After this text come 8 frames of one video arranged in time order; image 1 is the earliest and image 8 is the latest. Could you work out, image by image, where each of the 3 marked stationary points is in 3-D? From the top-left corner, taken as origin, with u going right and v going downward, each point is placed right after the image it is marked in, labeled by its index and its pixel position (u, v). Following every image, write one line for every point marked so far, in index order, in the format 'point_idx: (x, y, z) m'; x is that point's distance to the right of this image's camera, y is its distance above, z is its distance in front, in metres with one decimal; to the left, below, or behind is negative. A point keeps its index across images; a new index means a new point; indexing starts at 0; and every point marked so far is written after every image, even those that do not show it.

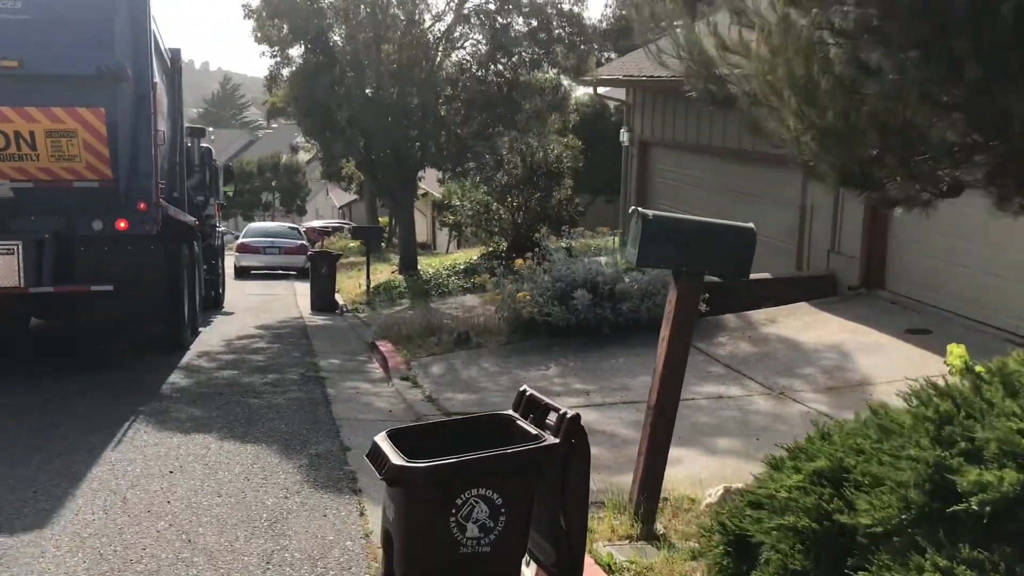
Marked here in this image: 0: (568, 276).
0: (+0.6, +0.1, +10.0) m
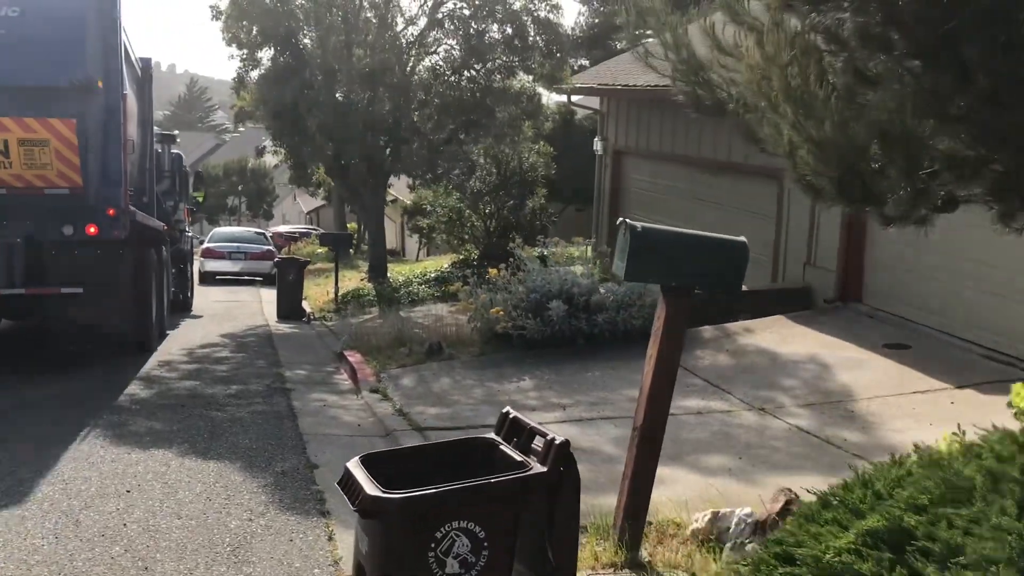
0: (+0.3, 0.0, +9.8) m
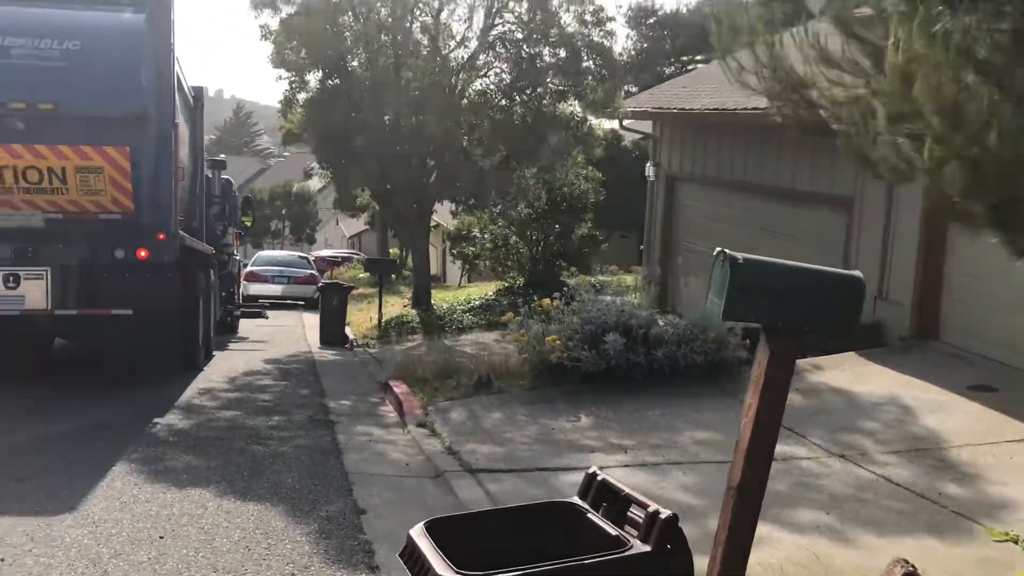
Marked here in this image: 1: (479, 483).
0: (+0.9, -0.3, +9.3) m
1: (-0.2, -1.3, +6.4) m
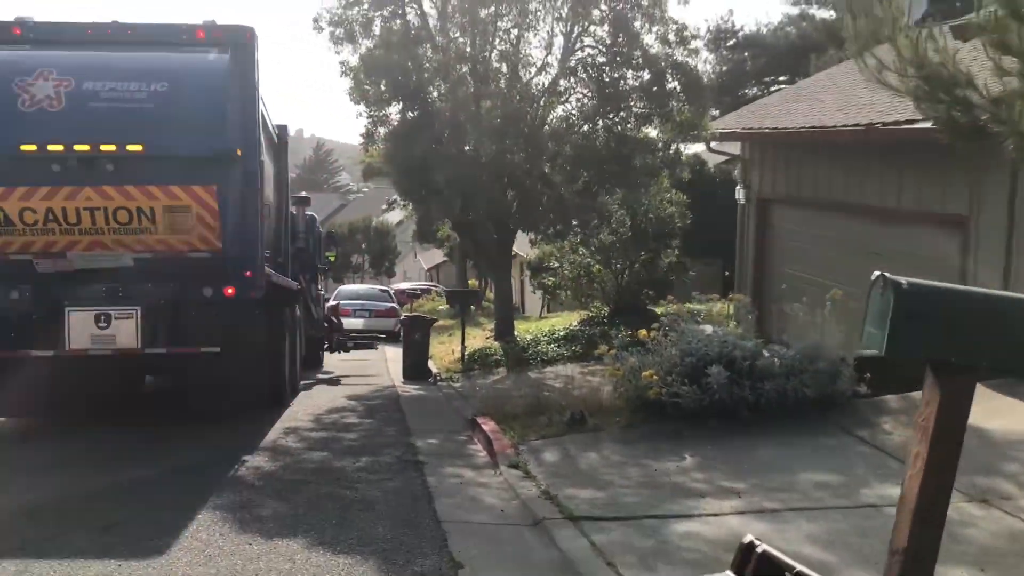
0: (+1.8, -0.6, +8.8) m
1: (+0.4, -1.5, +5.9) m
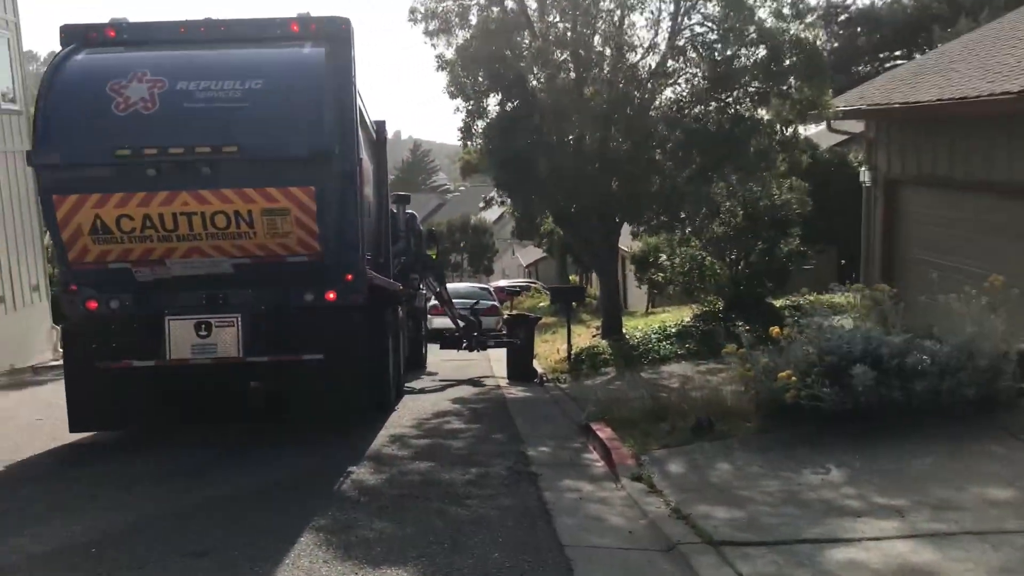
0: (+2.8, -0.5, +7.9) m
1: (+1.2, -1.5, +5.2) m
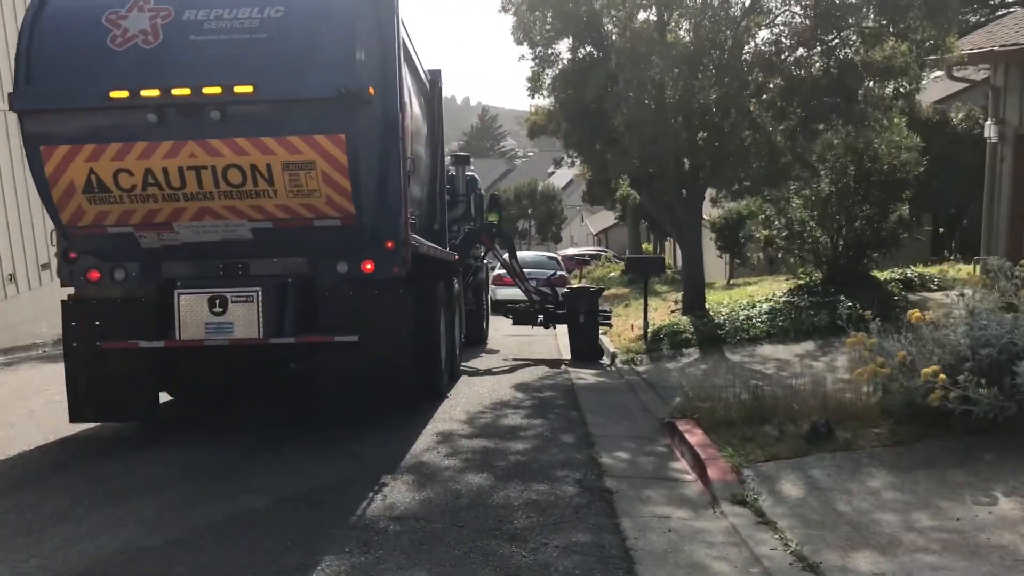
0: (+3.2, -0.3, +6.2) m
1: (+1.5, -1.4, +3.7) m
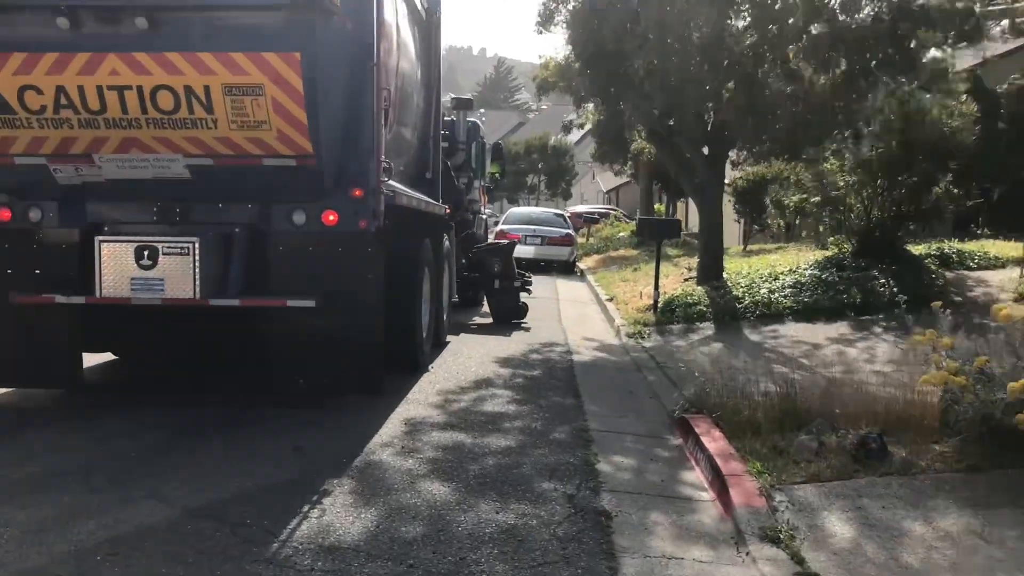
0: (+3.2, -0.3, +4.9) m
1: (+1.3, -1.4, +2.5) m
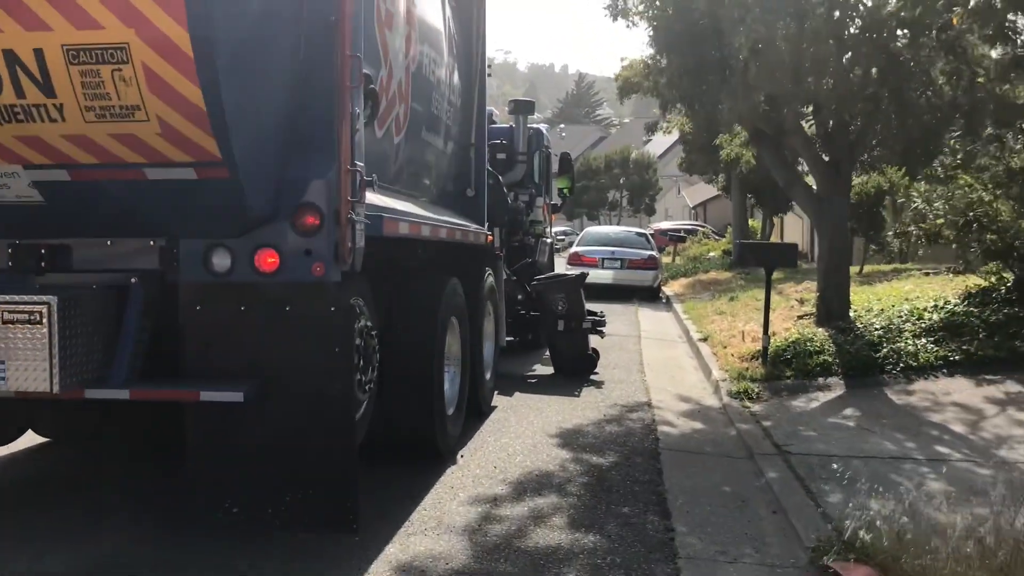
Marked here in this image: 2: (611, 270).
0: (+3.2, -0.6, +2.3) m
1: (+1.2, -1.7, 0.0) m
2: (+1.9, +0.3, +18.1) m
